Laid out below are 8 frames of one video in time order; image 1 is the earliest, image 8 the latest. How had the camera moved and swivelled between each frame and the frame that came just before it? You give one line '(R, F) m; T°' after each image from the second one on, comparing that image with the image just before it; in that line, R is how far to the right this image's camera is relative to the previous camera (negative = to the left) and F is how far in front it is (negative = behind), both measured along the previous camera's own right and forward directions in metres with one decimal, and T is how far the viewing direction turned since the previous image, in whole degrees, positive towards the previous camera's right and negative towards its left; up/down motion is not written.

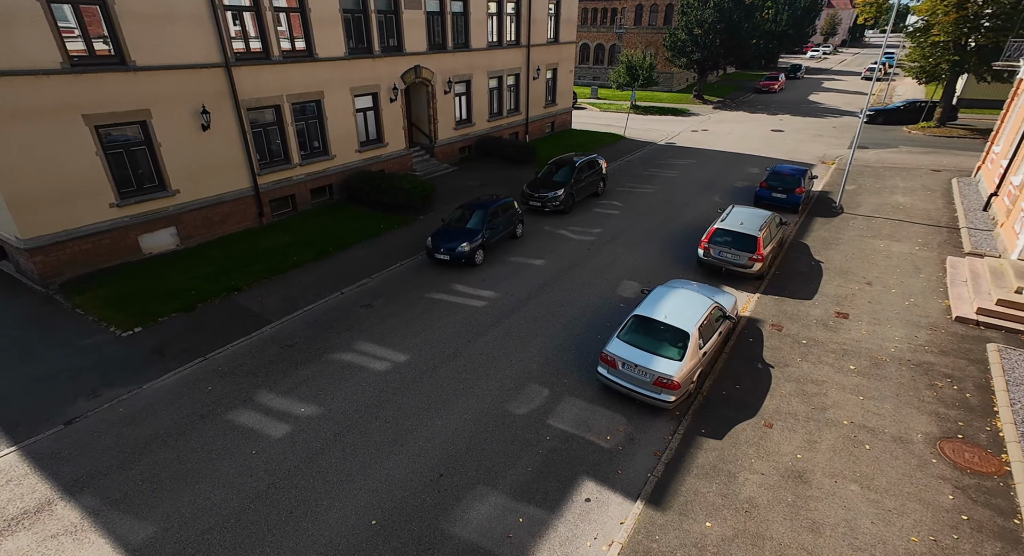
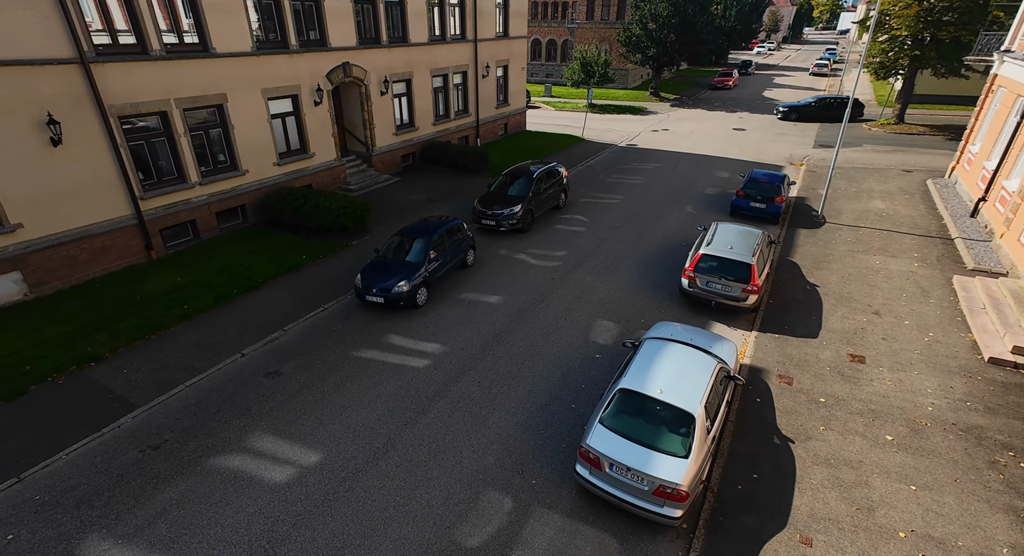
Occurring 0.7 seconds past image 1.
(+0.3, +2.4) m; +5°
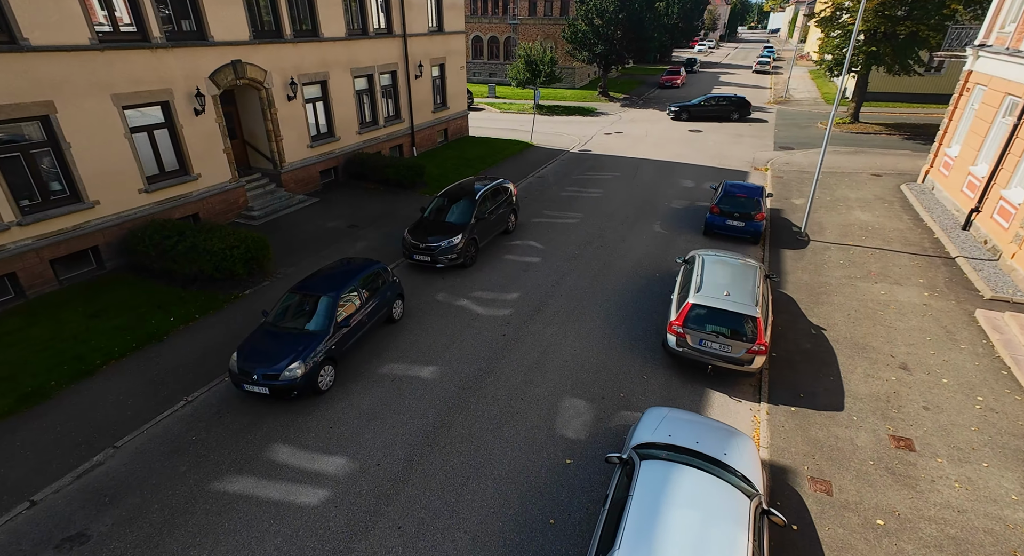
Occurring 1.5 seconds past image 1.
(+0.3, +2.7) m; +5°
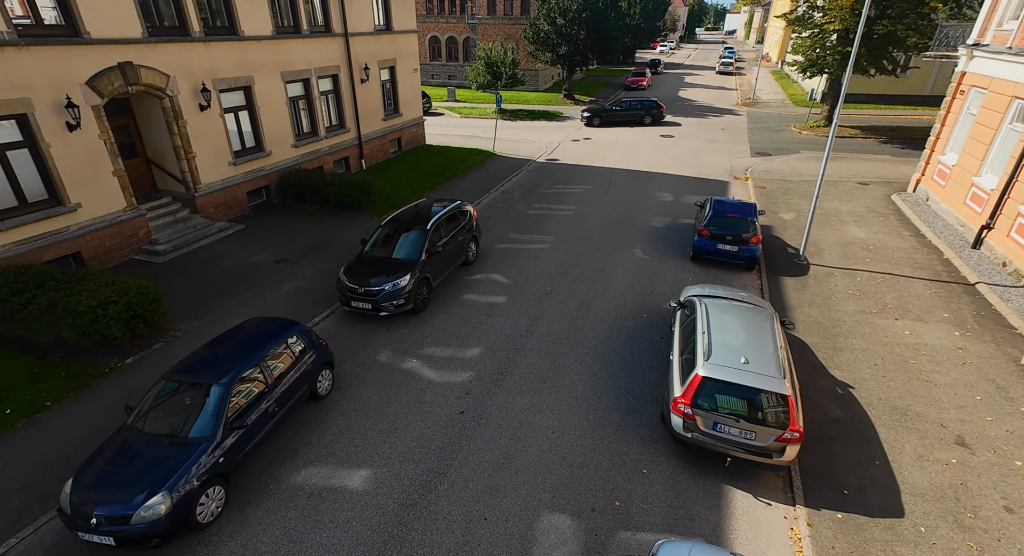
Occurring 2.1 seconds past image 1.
(+0.2, +2.1) m; +4°
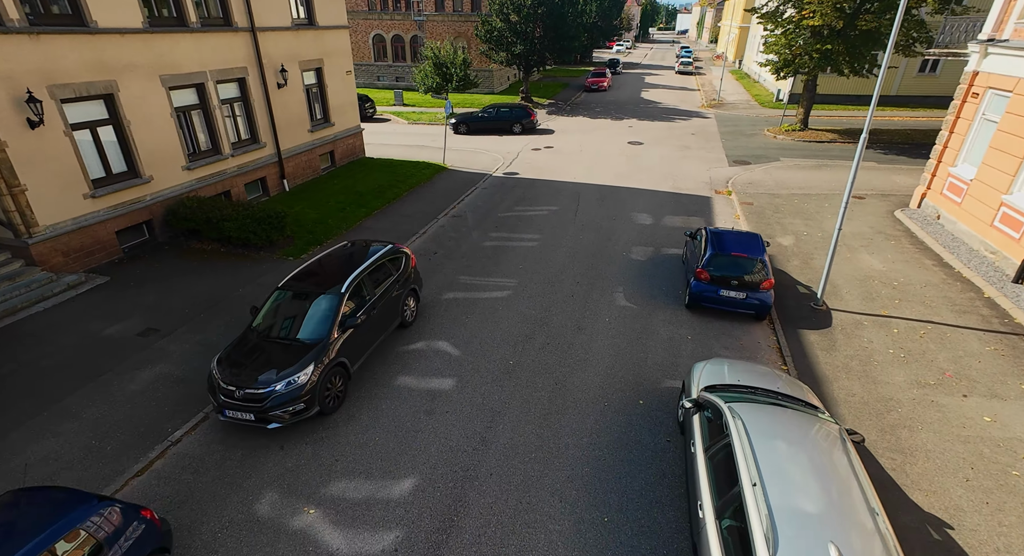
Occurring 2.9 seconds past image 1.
(+0.3, +2.9) m; +4°
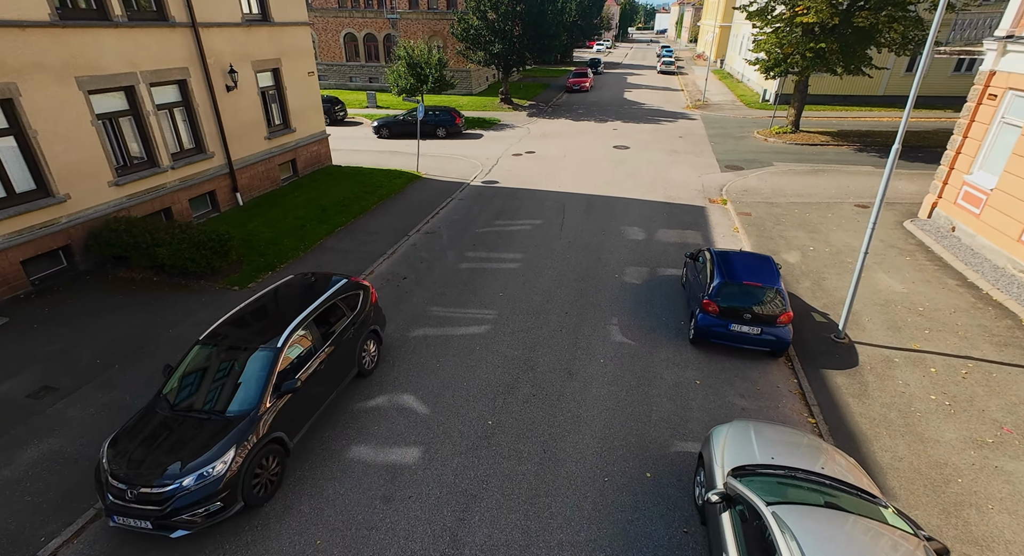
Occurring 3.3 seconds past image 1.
(+0.1, +1.5) m; +2°
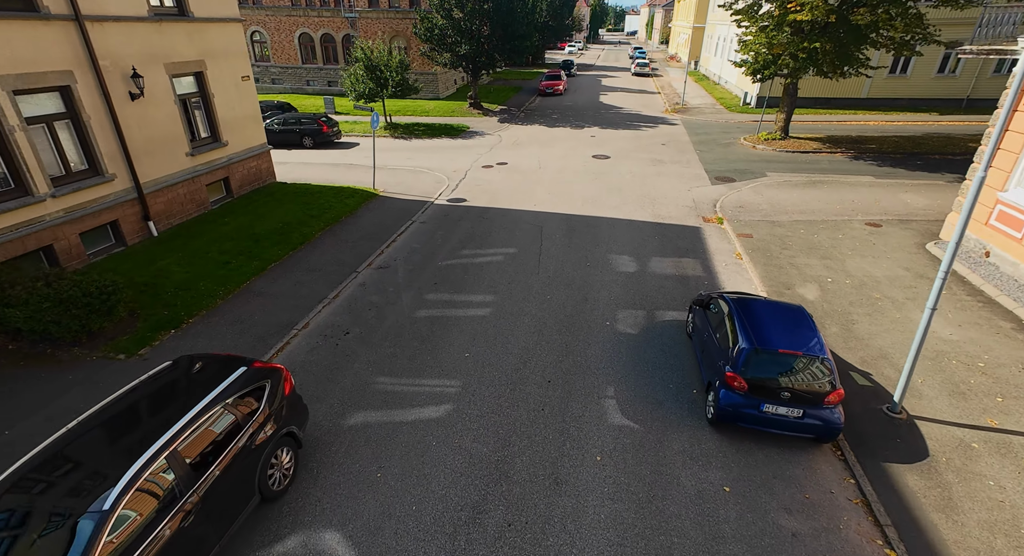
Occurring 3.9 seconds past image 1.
(+0.2, +2.2) m; +3°
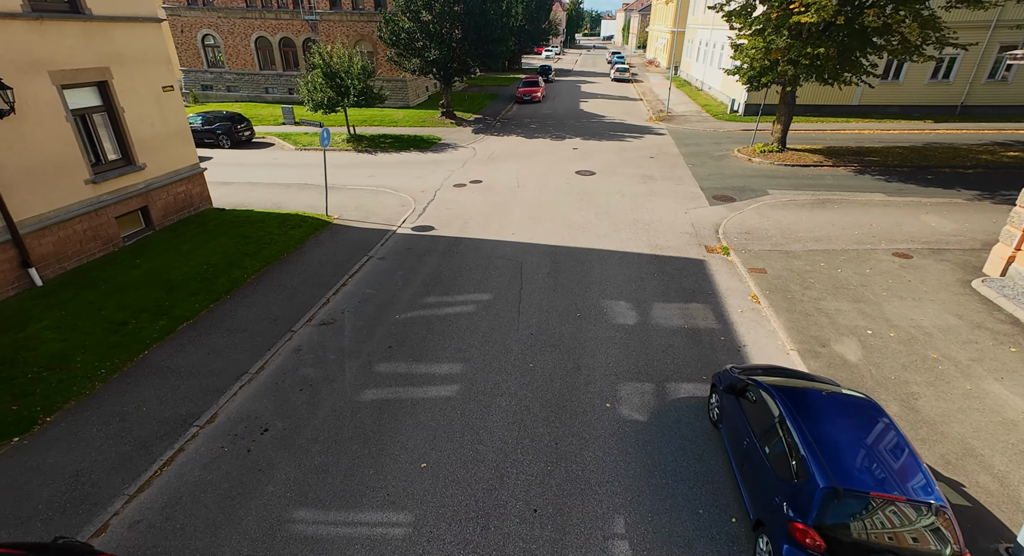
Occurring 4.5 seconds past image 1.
(+0.2, +2.2) m; +2°
